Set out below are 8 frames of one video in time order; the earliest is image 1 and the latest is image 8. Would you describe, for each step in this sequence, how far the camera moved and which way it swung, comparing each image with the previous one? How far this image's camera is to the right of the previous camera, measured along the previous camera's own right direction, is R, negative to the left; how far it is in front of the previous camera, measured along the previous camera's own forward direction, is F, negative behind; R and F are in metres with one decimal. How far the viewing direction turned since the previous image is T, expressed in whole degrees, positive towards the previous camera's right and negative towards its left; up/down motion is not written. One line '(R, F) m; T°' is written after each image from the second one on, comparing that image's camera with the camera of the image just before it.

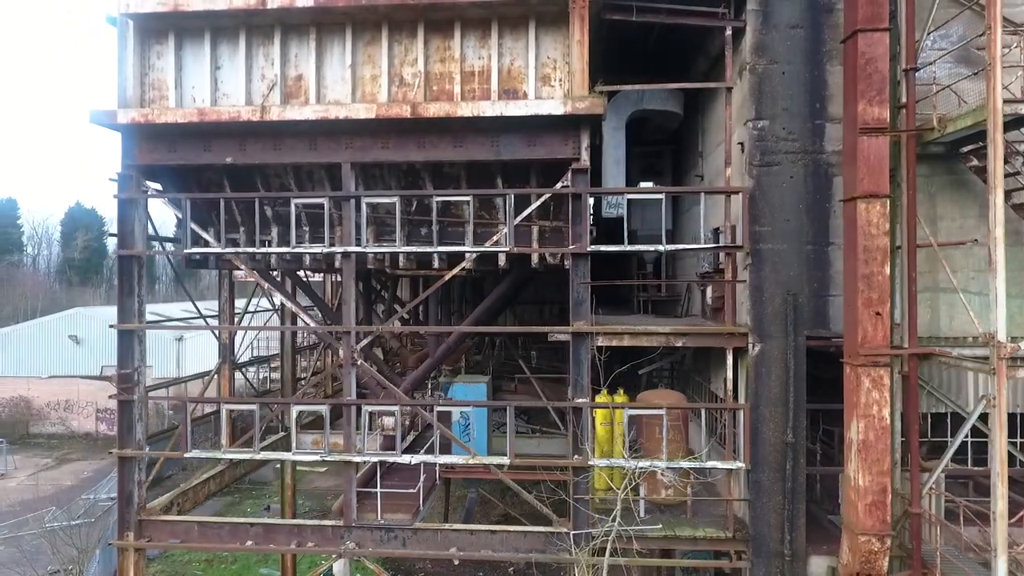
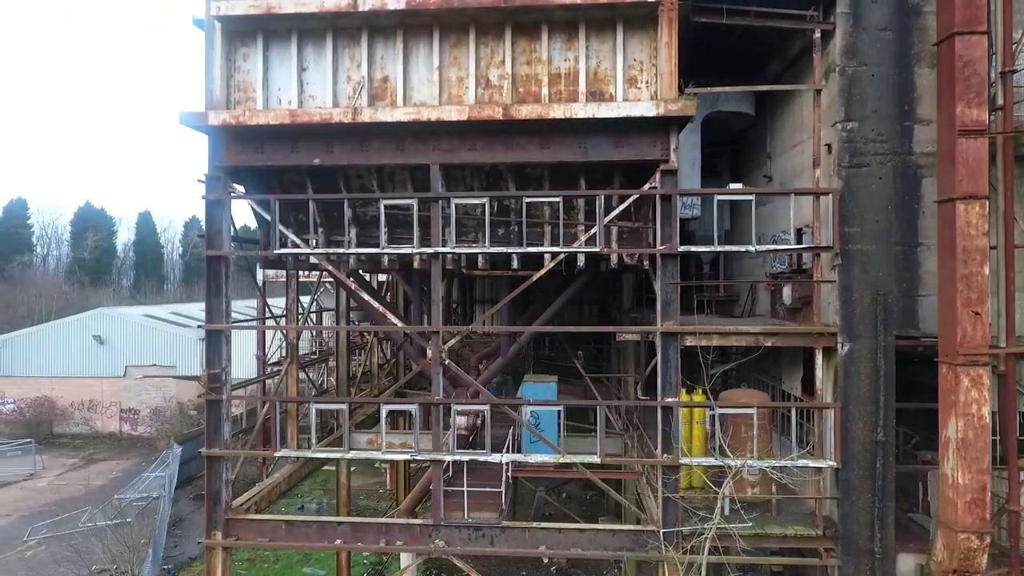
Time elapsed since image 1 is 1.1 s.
(-1.4, -0.1) m; 0°
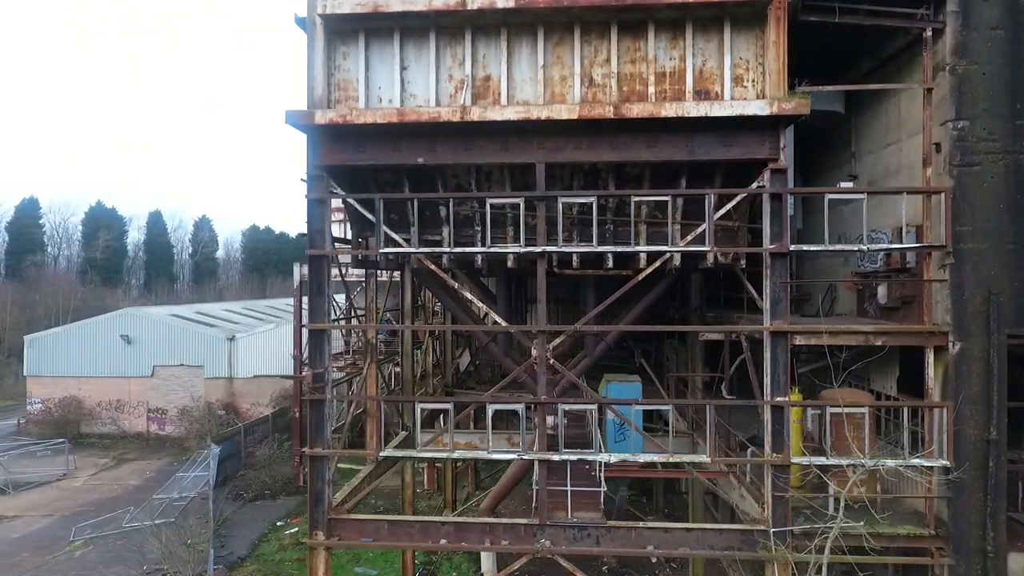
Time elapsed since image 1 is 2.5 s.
(-1.7, 0.0) m; 0°
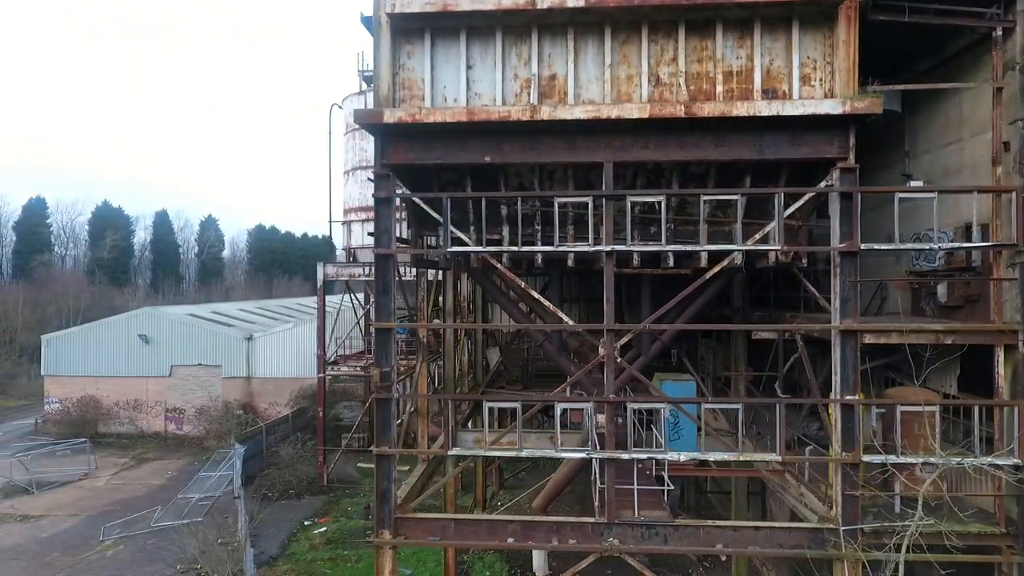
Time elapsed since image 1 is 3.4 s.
(-1.1, 0.0) m; 0°
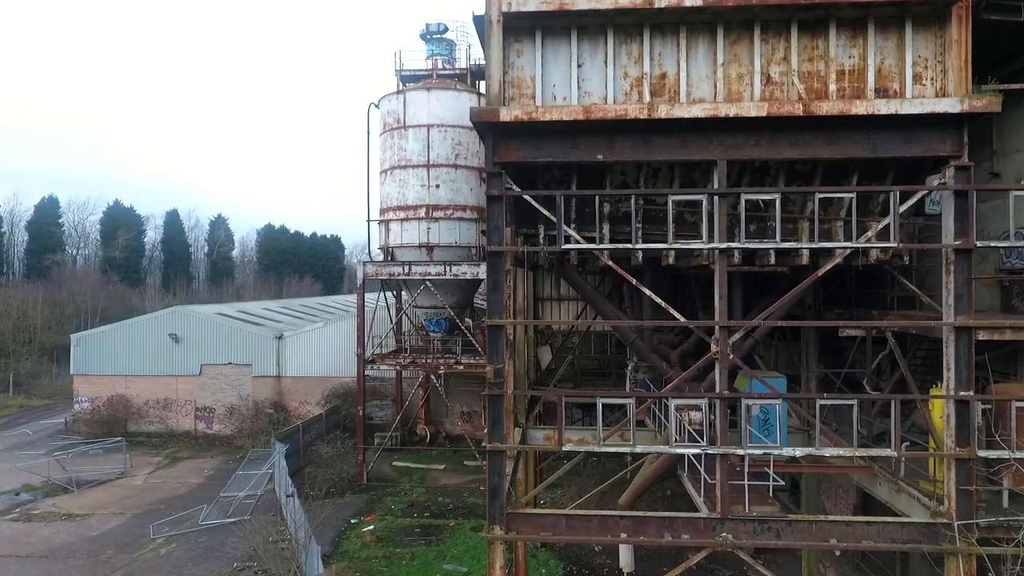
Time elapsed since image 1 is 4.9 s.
(-1.8, -0.1) m; 0°
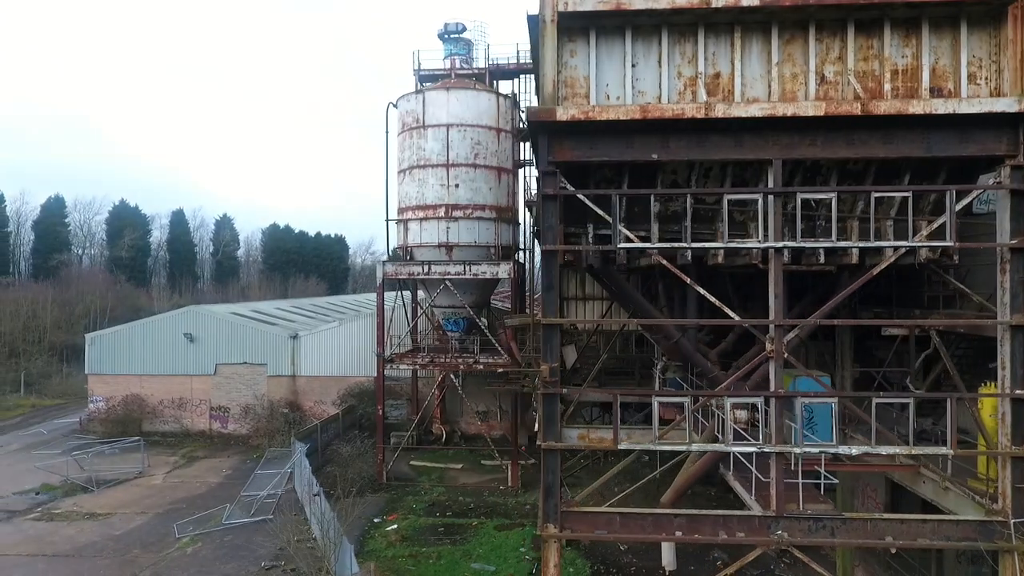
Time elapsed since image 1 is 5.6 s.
(-0.9, 0.0) m; 0°
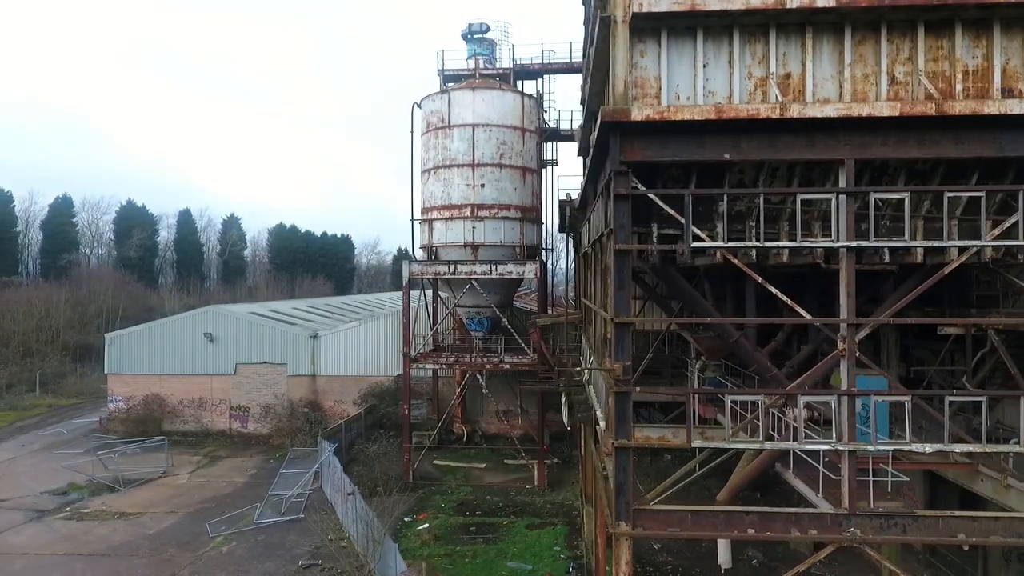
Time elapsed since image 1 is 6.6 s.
(-1.2, 0.0) m; 0°
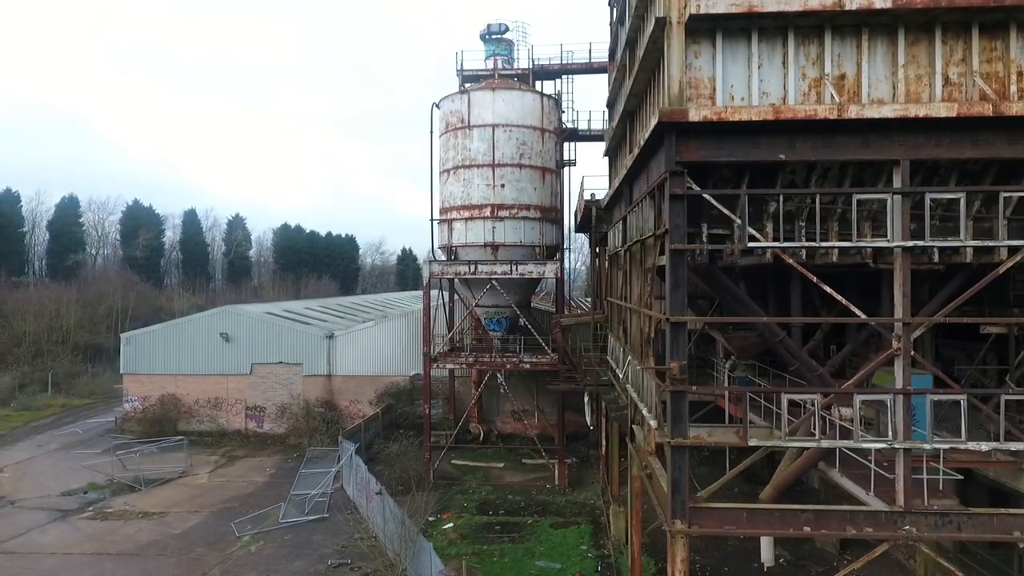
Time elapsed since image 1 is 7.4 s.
(-0.9, -0.1) m; 0°
